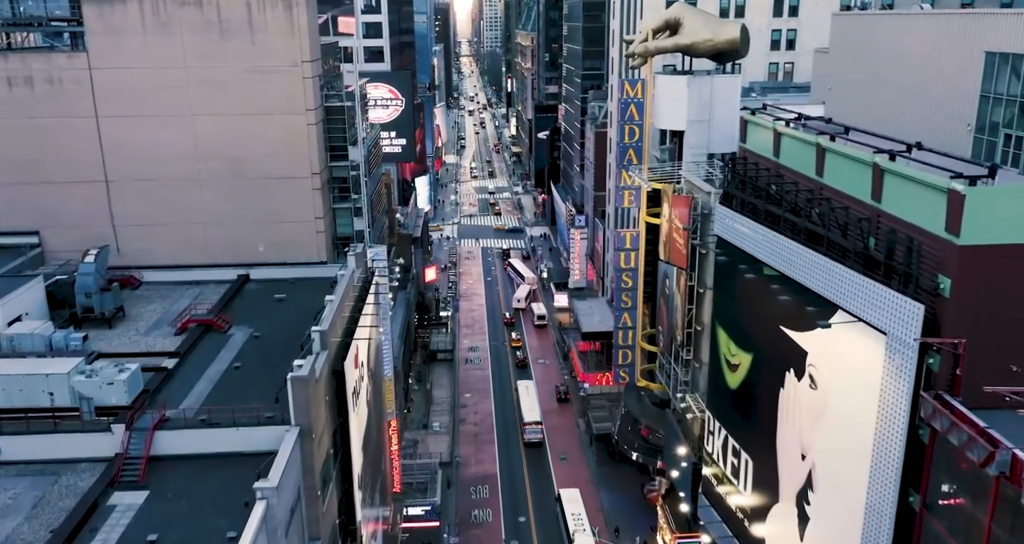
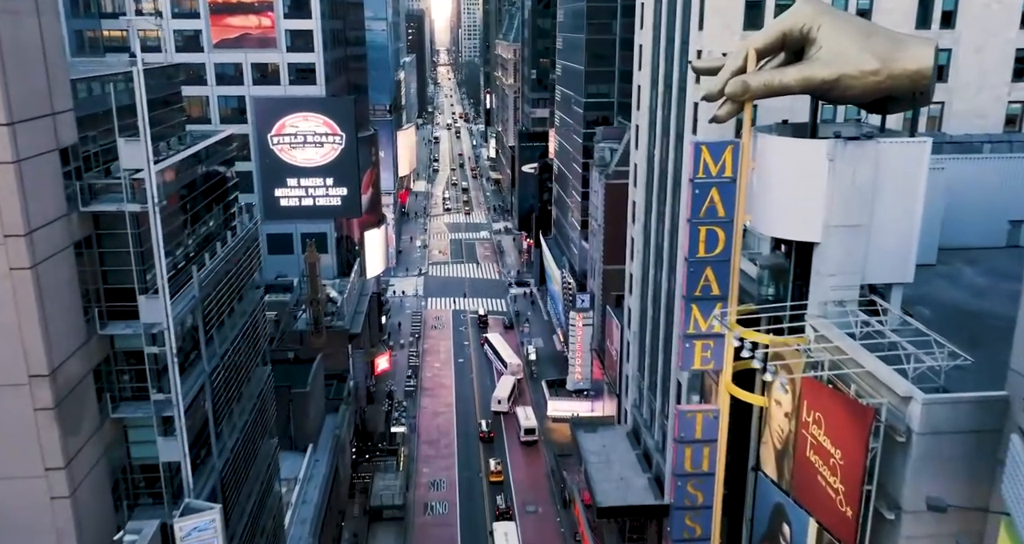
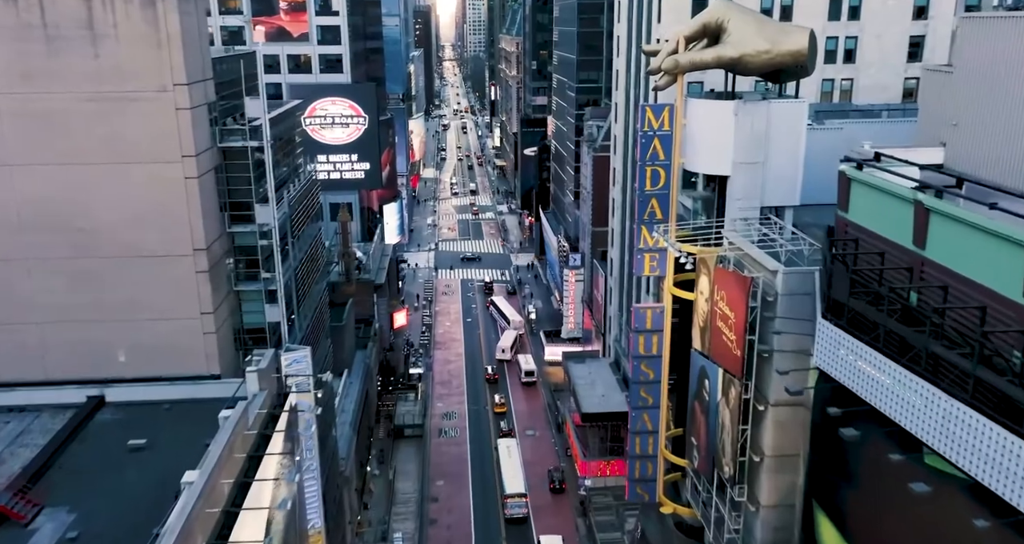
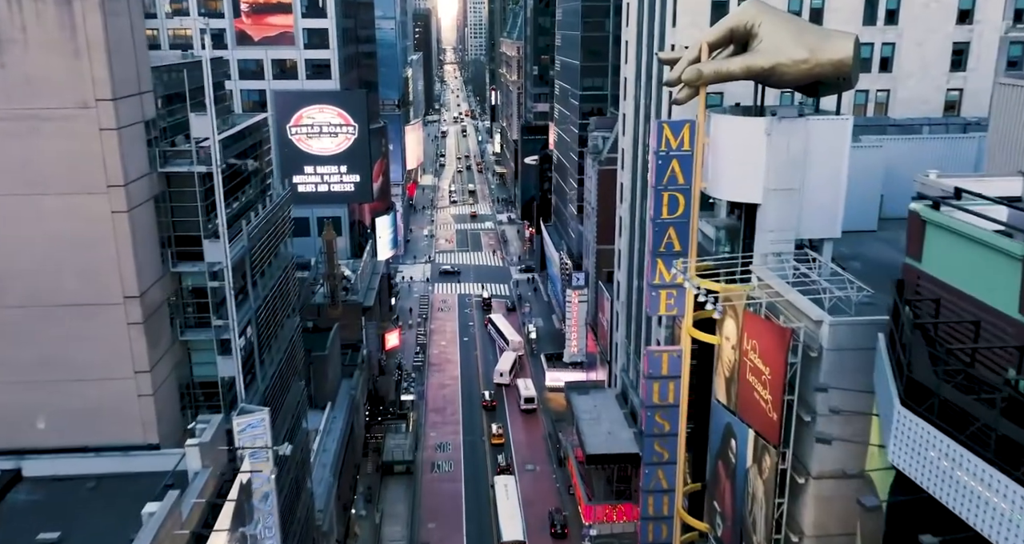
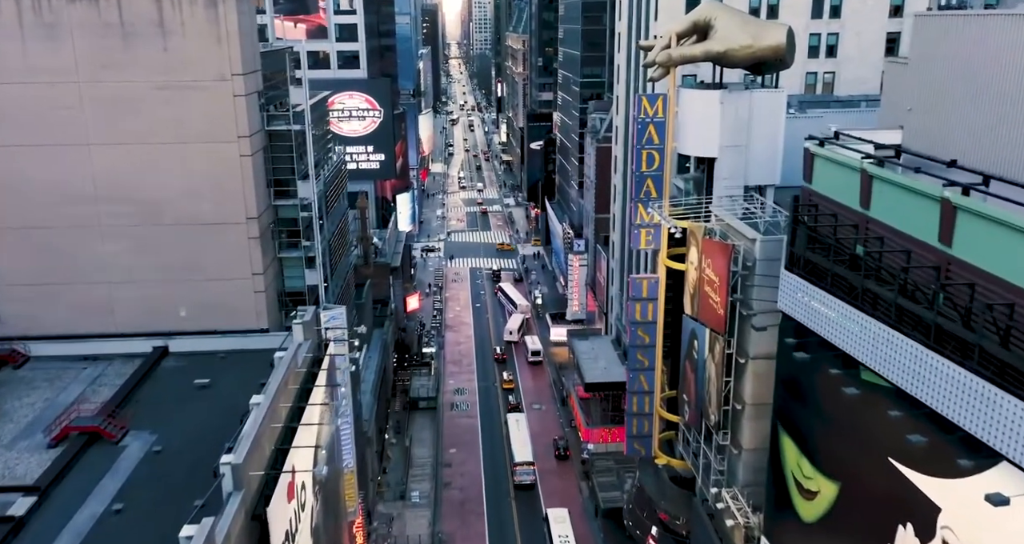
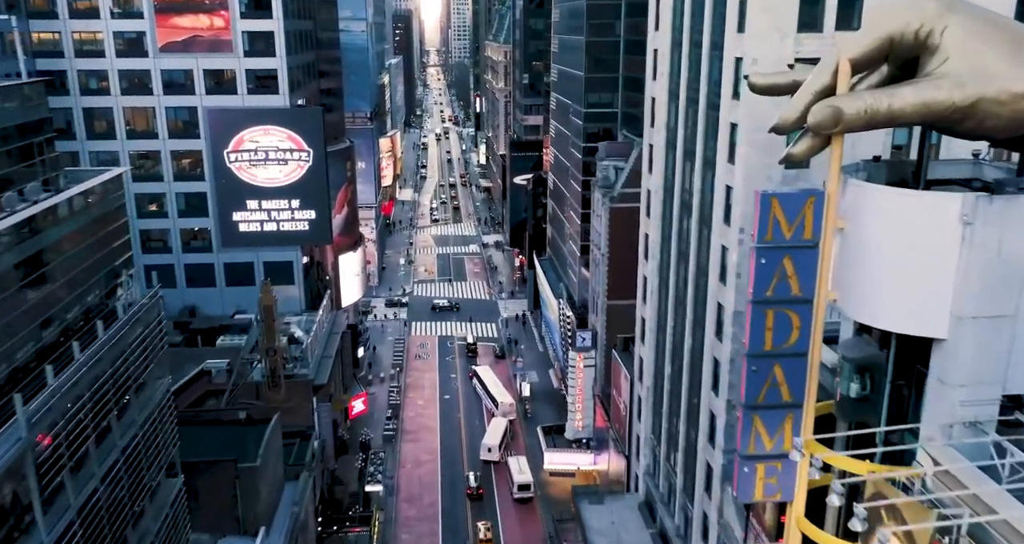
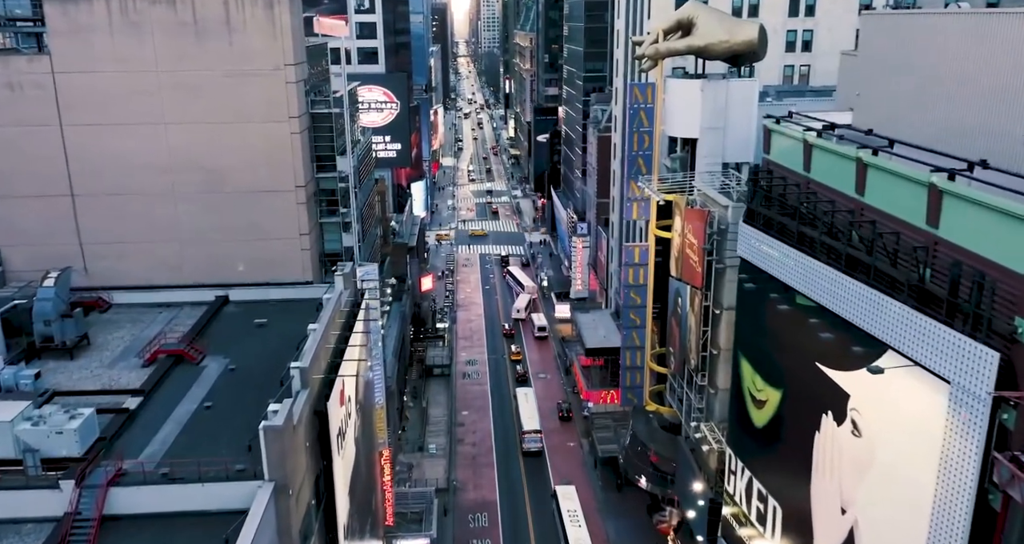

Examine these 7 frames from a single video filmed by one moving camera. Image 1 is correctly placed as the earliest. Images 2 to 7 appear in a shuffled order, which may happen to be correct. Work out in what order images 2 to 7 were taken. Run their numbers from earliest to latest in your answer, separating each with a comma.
7, 5, 3, 4, 2, 6
